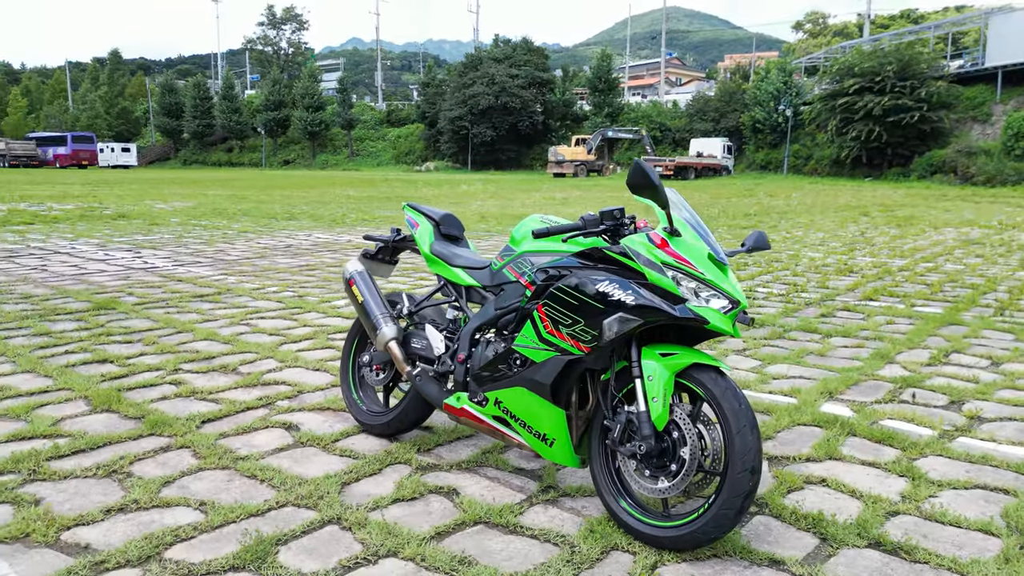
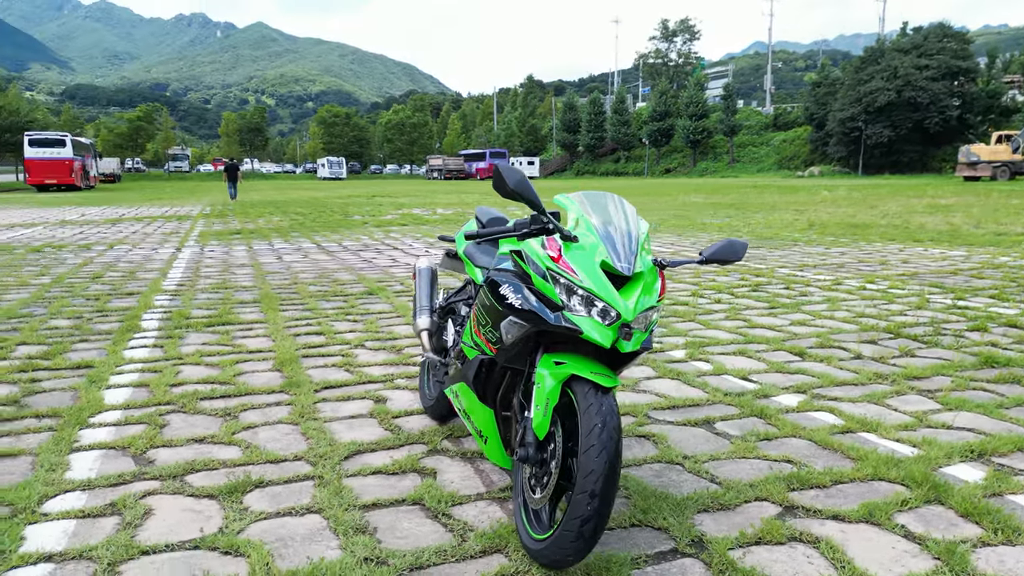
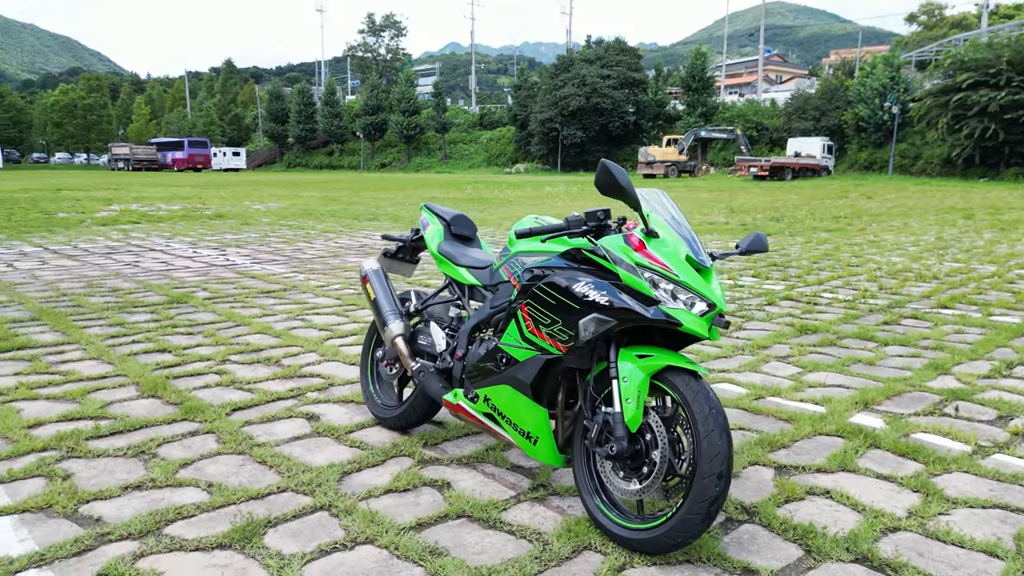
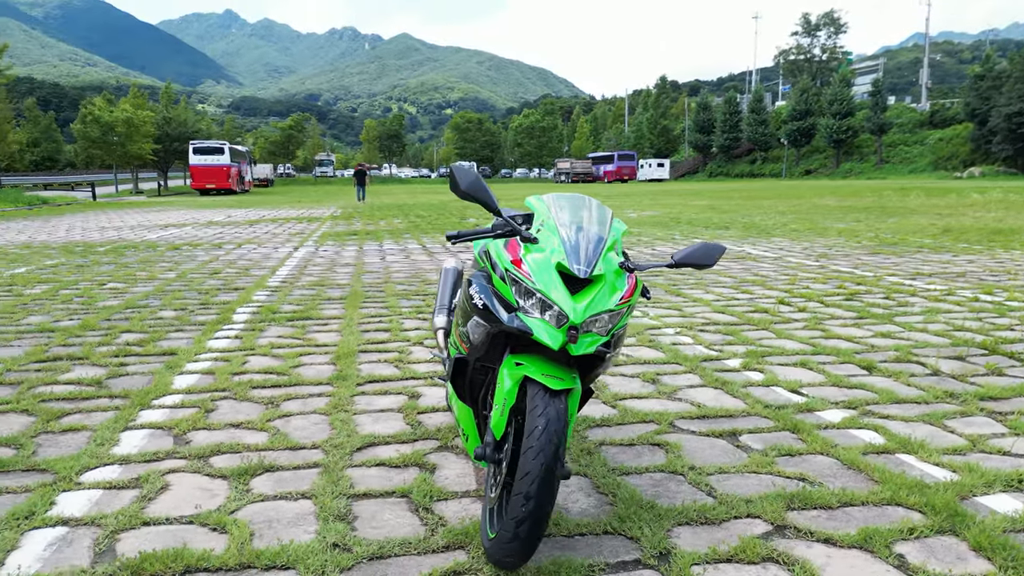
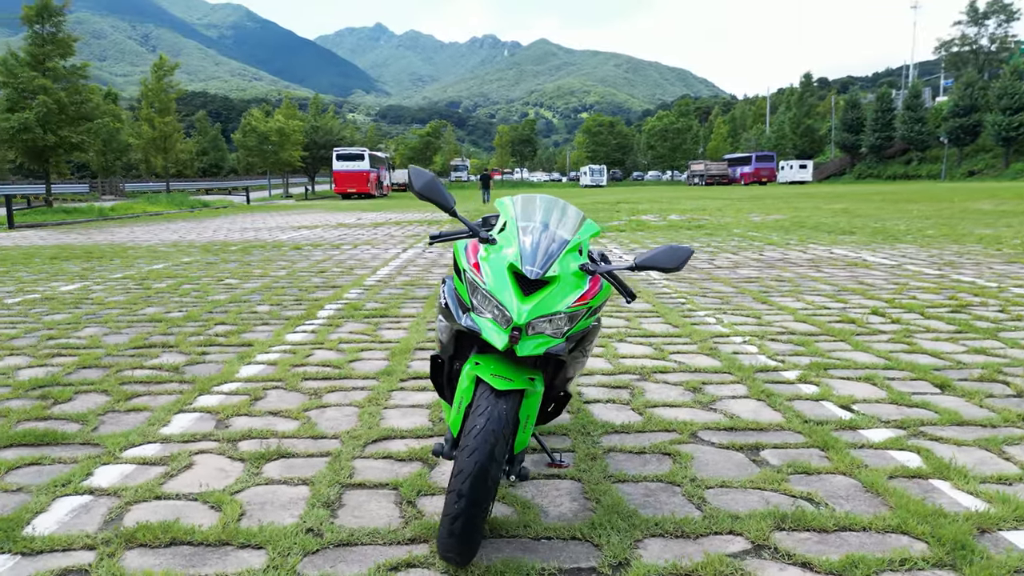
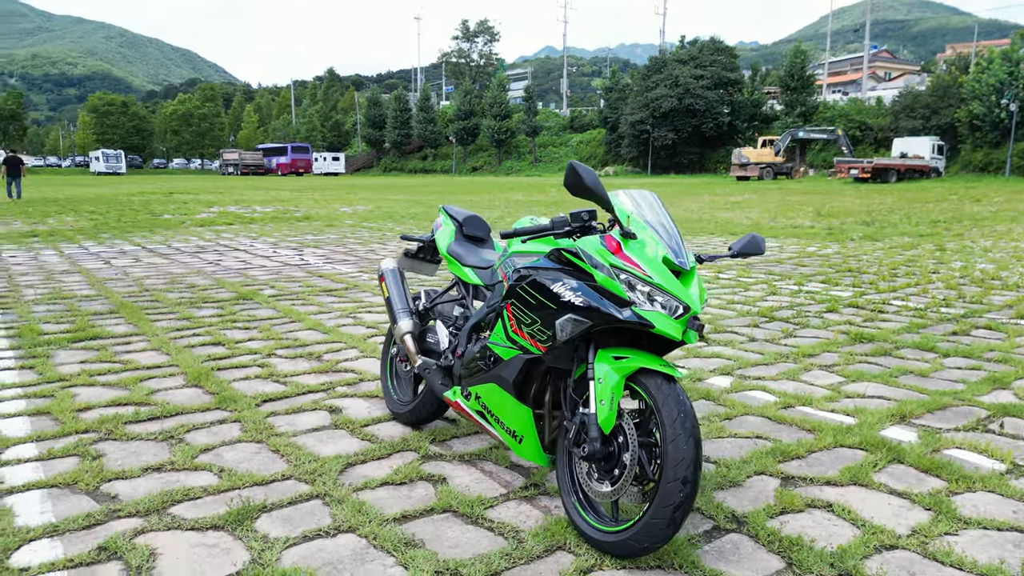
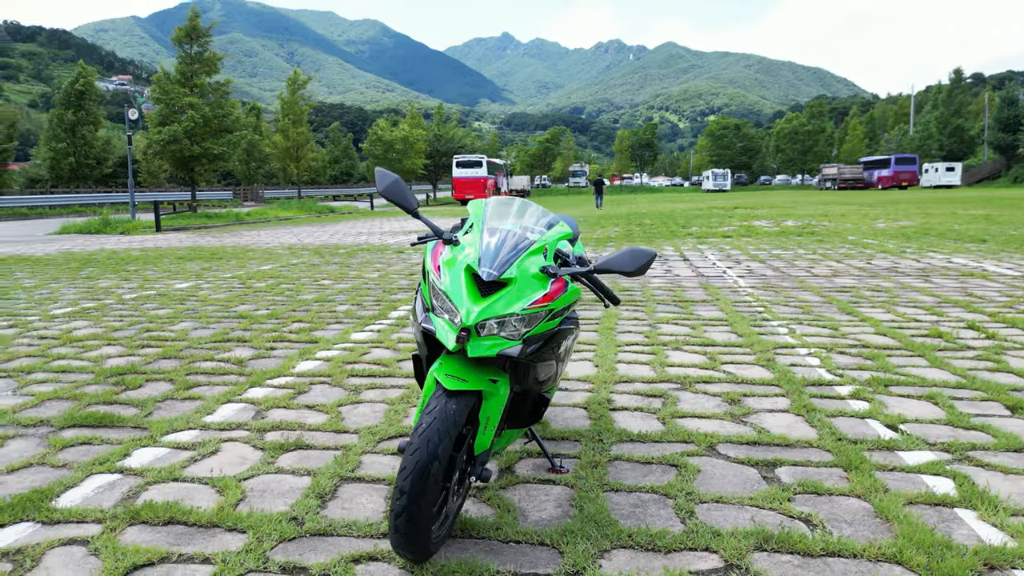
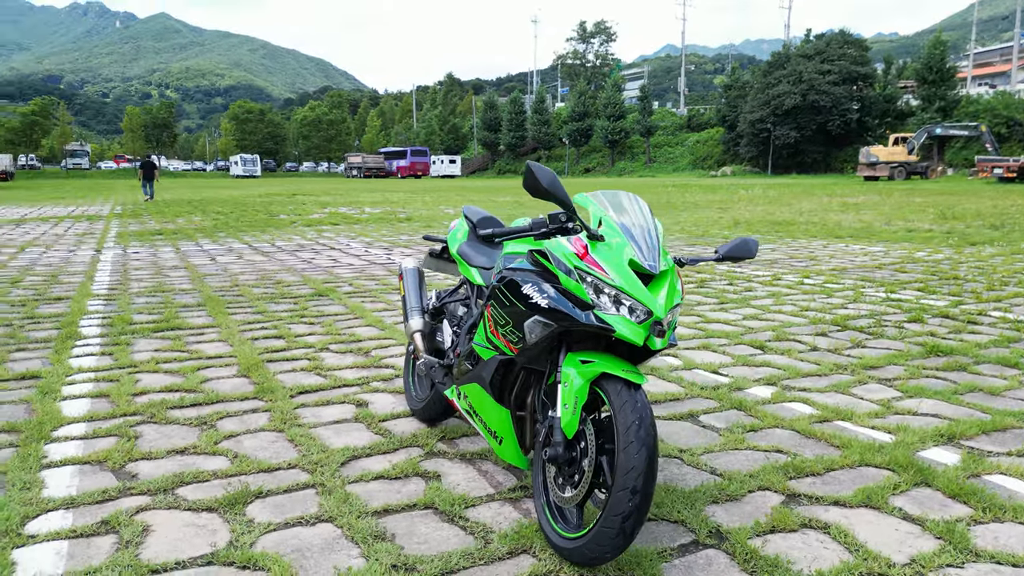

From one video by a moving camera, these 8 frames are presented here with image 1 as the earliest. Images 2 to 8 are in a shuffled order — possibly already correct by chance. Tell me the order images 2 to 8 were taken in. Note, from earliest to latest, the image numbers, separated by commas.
3, 6, 8, 2, 4, 5, 7
